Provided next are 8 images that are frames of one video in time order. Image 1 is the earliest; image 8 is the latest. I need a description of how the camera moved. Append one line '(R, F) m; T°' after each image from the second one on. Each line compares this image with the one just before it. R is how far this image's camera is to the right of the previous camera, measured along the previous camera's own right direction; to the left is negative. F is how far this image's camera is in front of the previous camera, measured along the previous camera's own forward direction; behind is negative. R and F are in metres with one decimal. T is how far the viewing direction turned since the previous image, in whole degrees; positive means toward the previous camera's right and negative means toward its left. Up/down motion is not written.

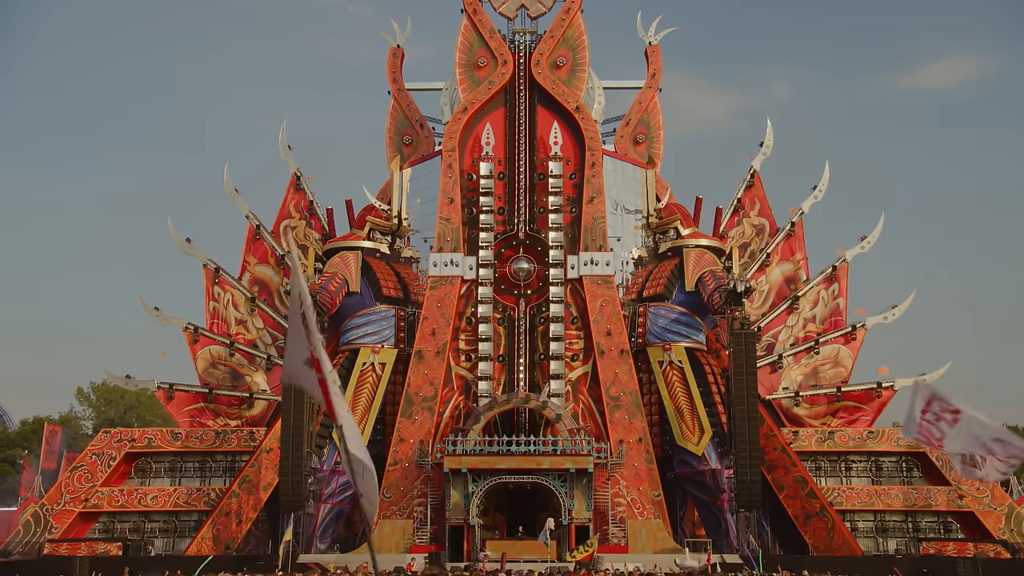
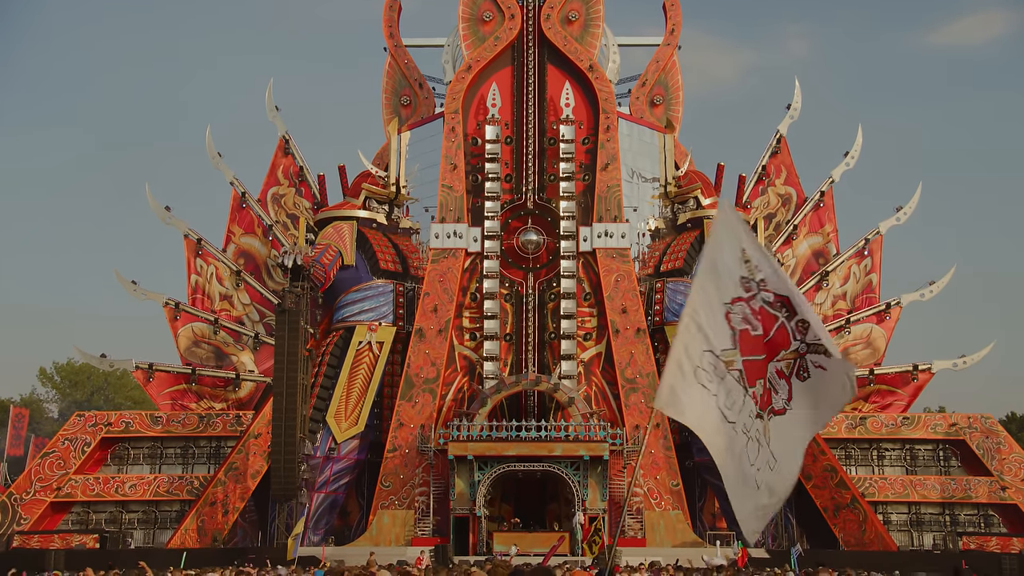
(+0.2, +2.7) m; -1°
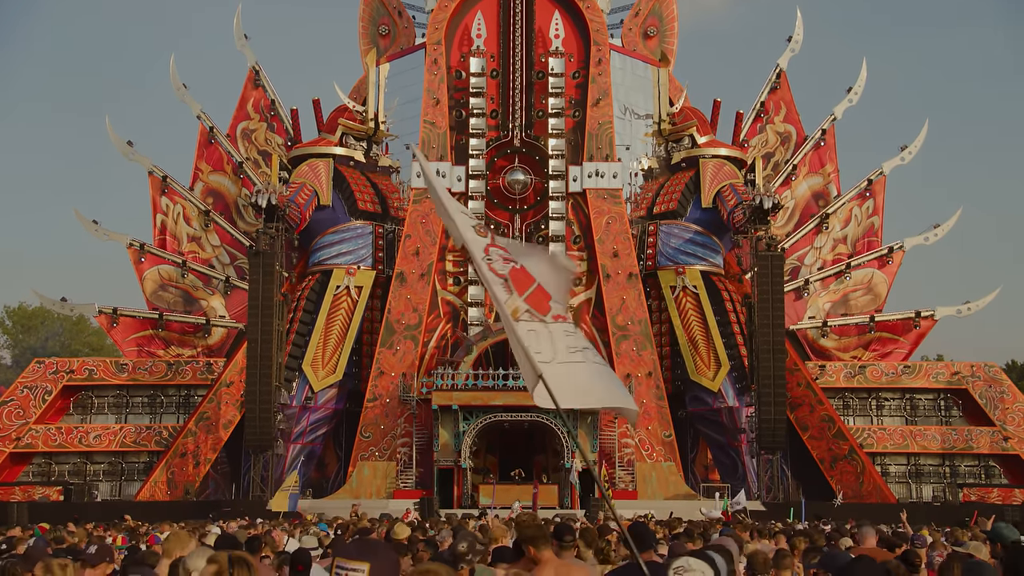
(+0.2, +1.7) m; +1°
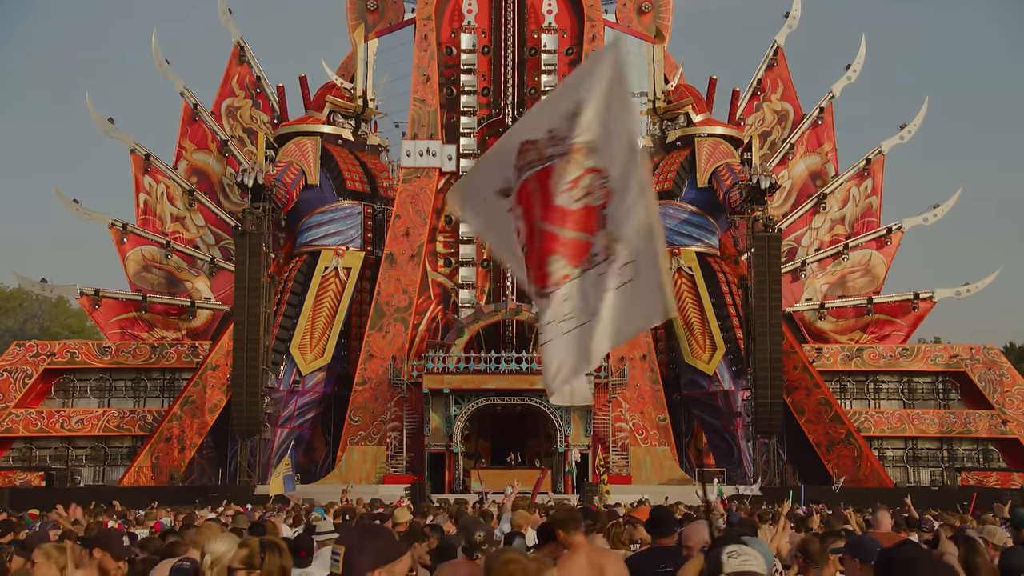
(+0.1, +0.6) m; 0°
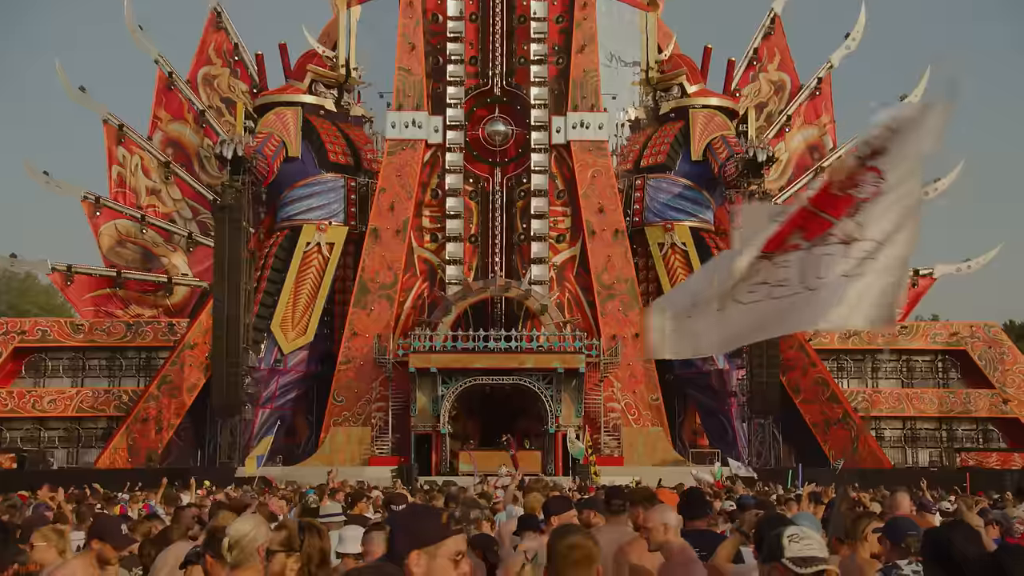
(+0.2, +1.0) m; 0°
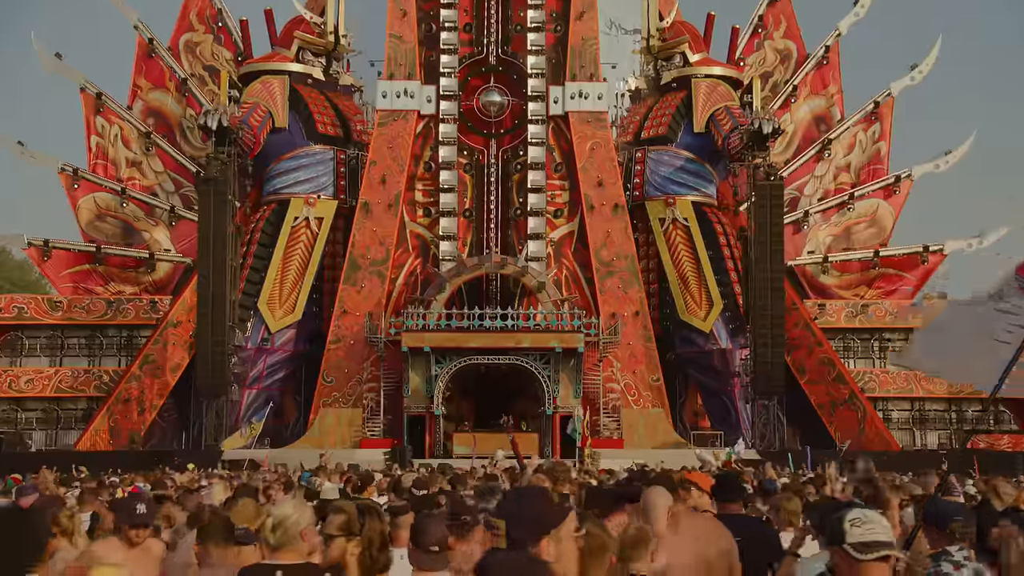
(+0.2, +1.1) m; 0°
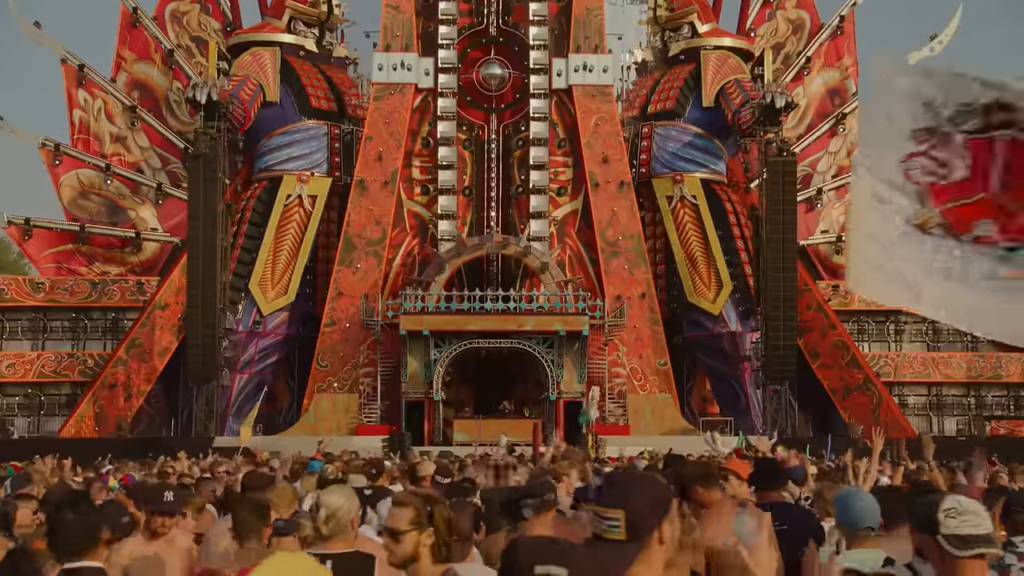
(+0.1, +1.2) m; 0°
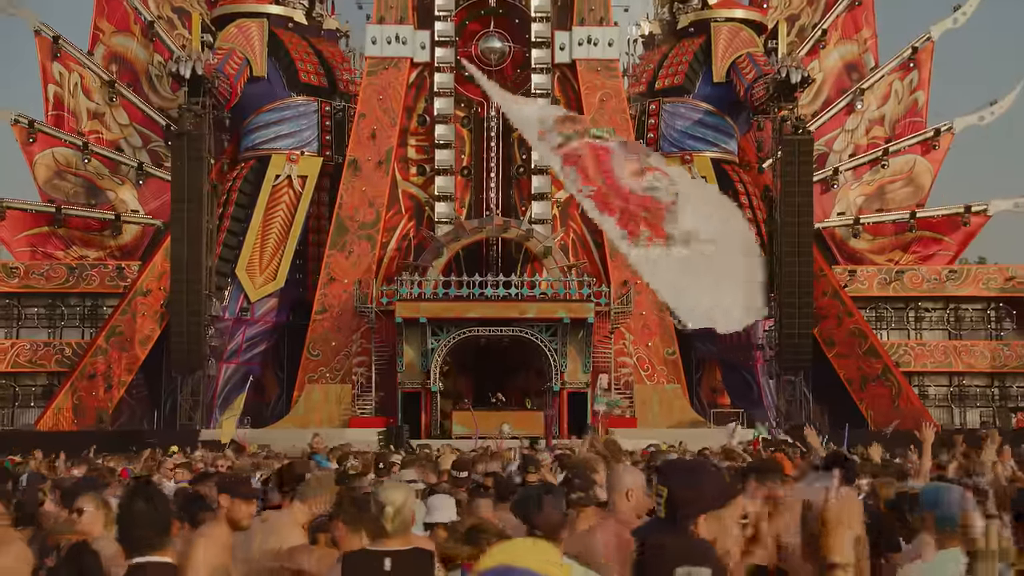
(+0.2, +1.4) m; 0°
